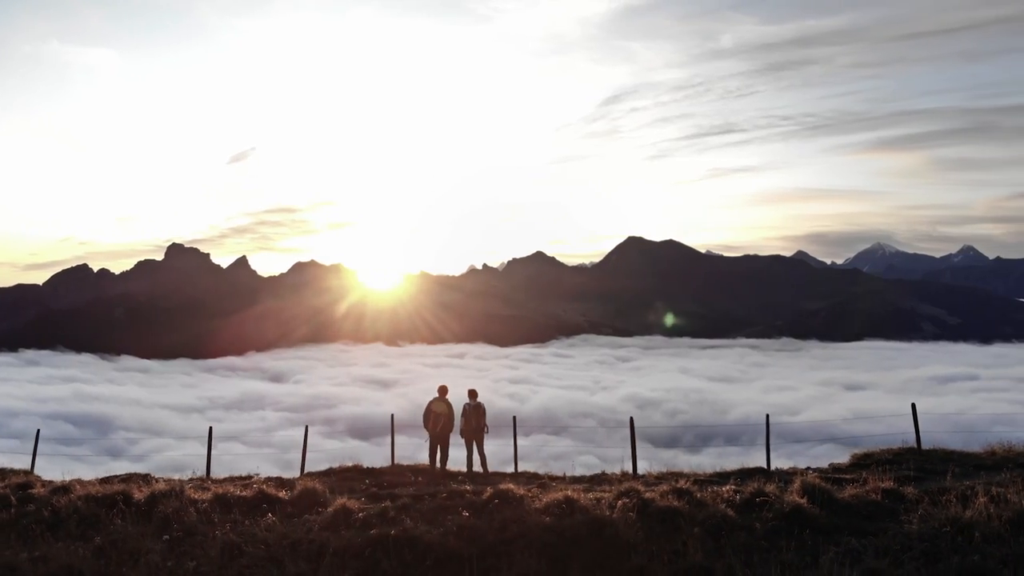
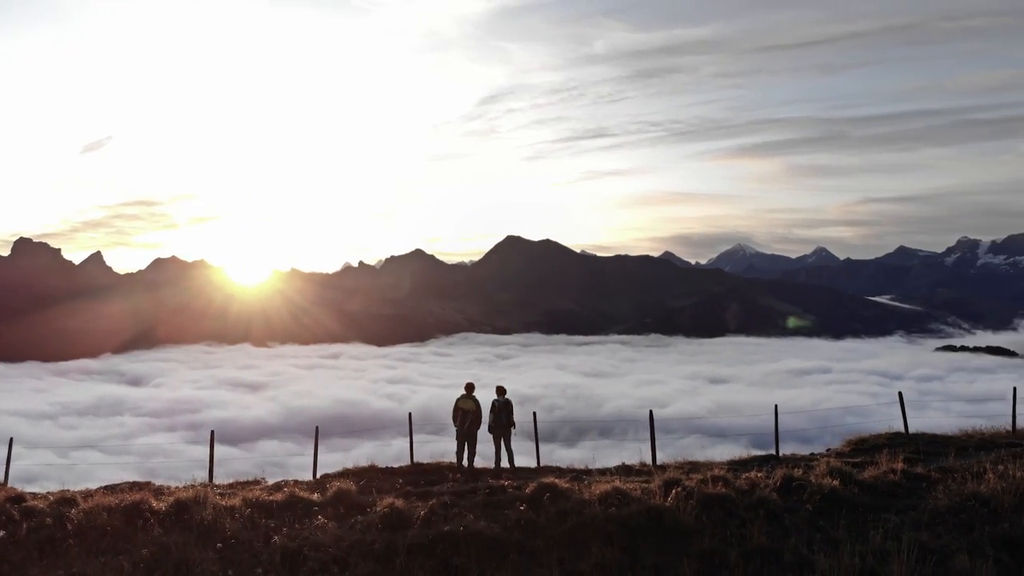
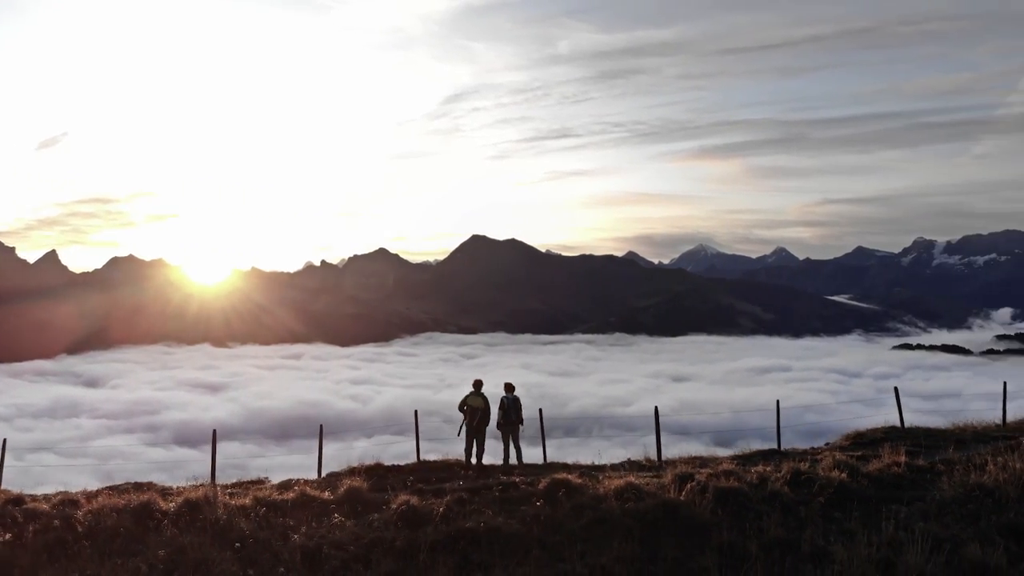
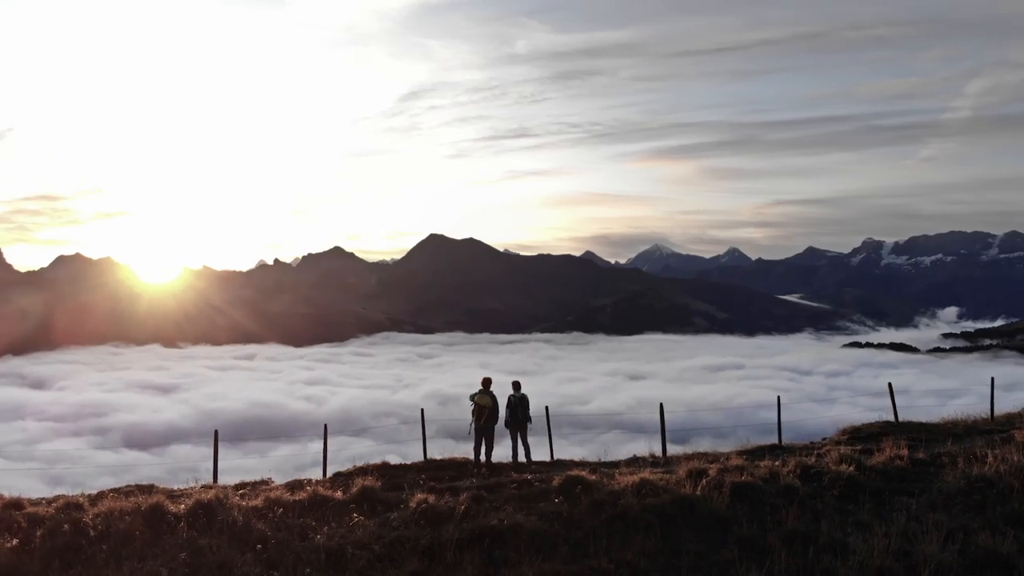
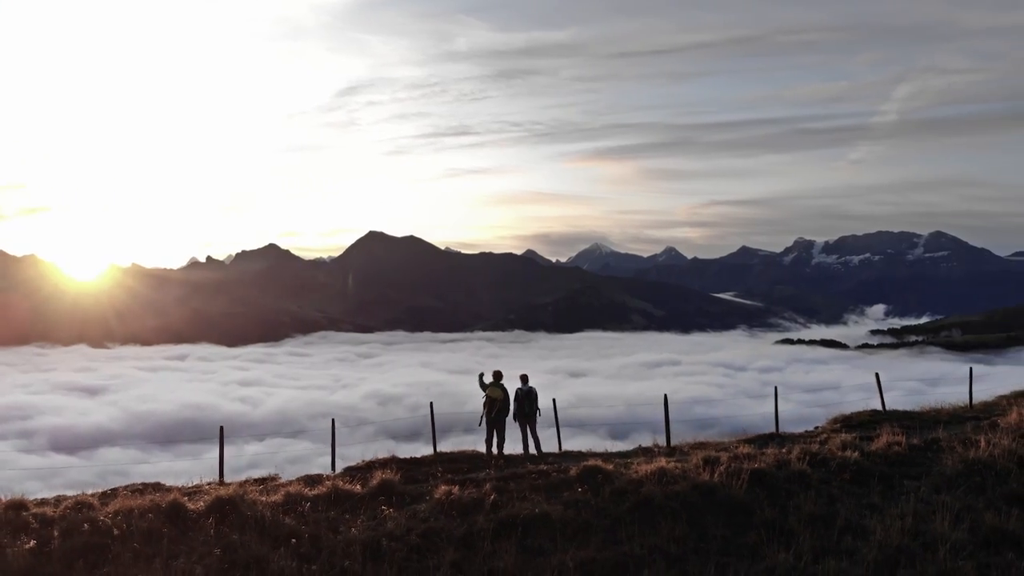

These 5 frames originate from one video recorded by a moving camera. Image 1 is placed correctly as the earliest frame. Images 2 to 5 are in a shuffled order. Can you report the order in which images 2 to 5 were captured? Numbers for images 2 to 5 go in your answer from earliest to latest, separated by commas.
2, 3, 4, 5
